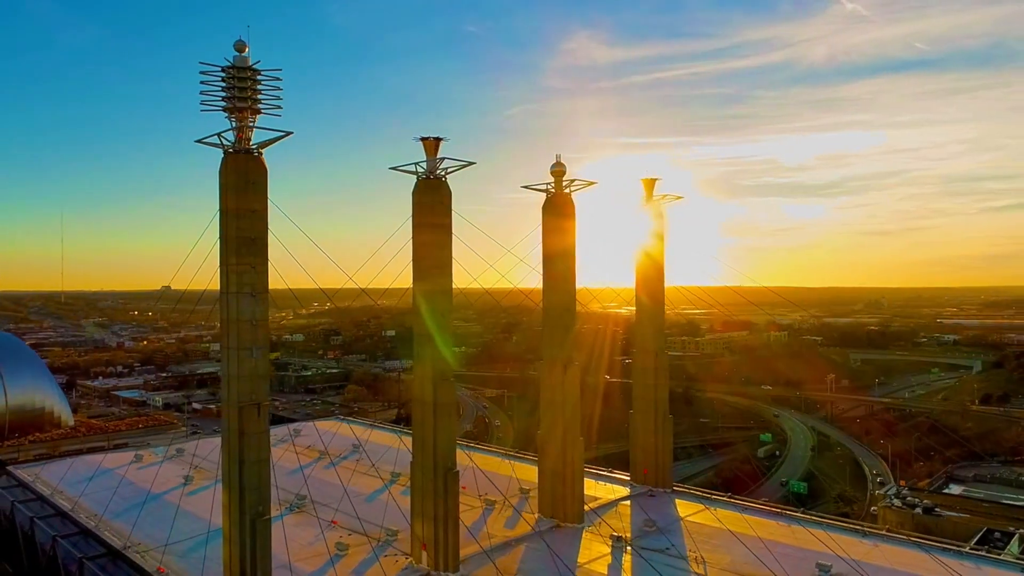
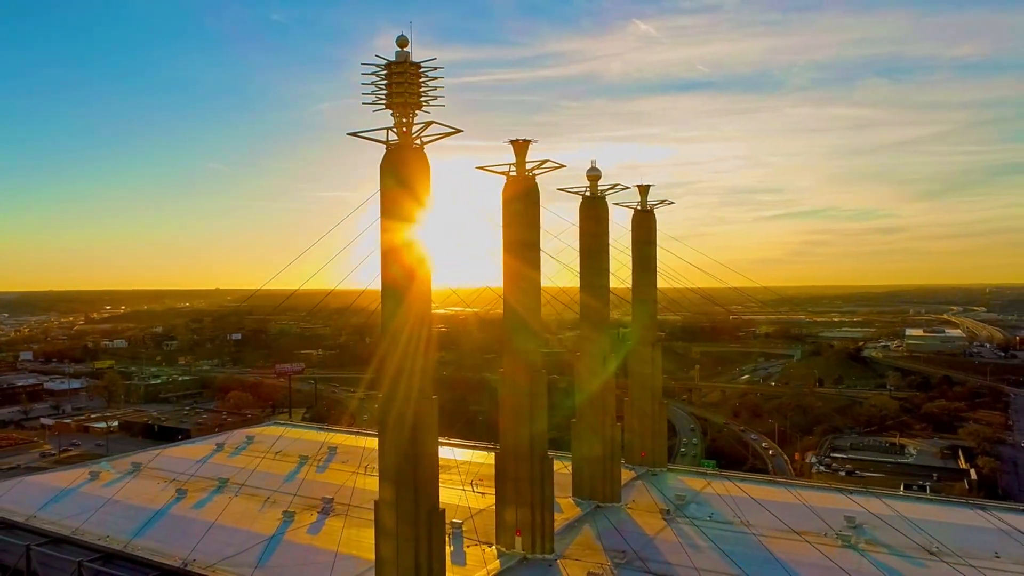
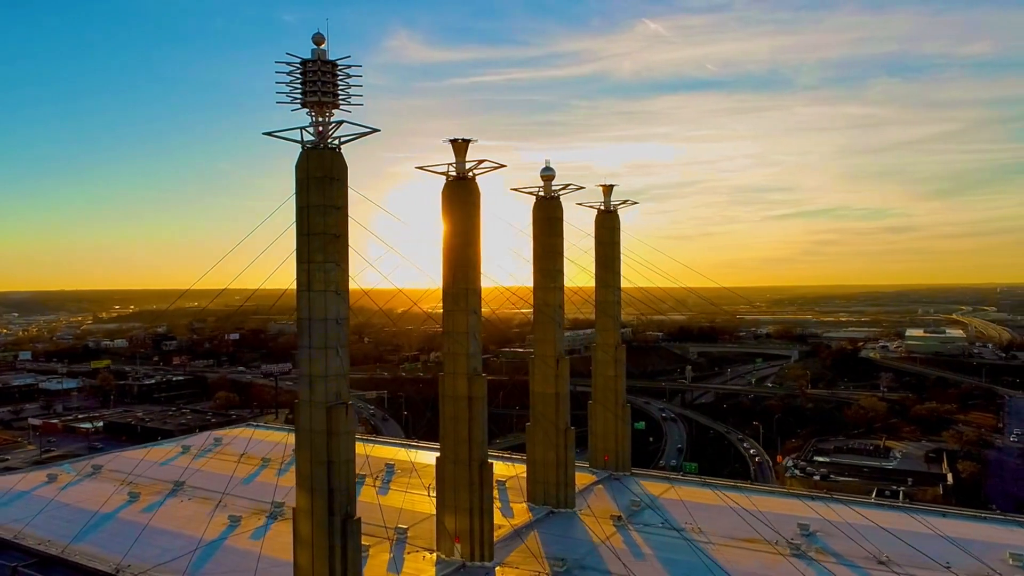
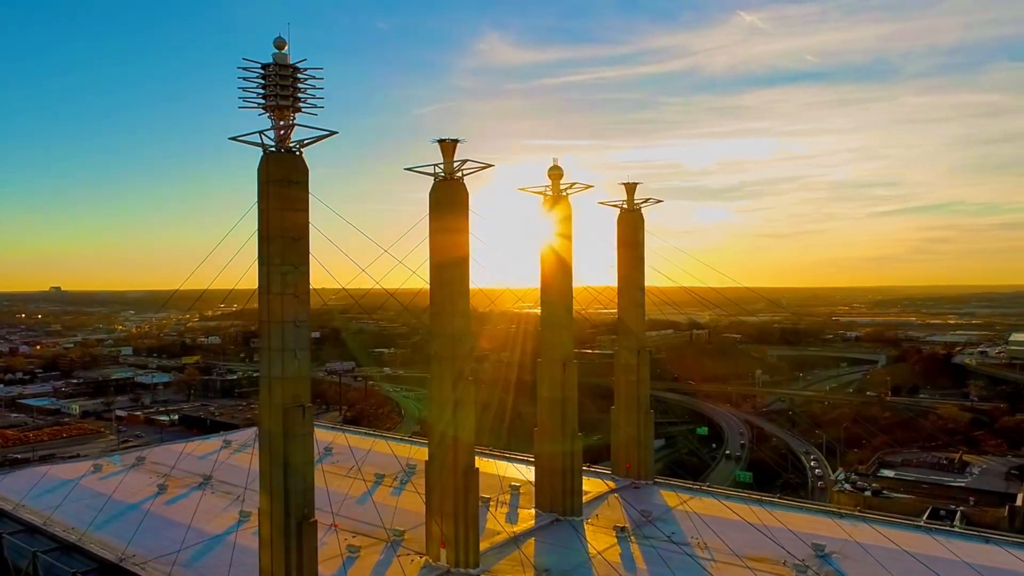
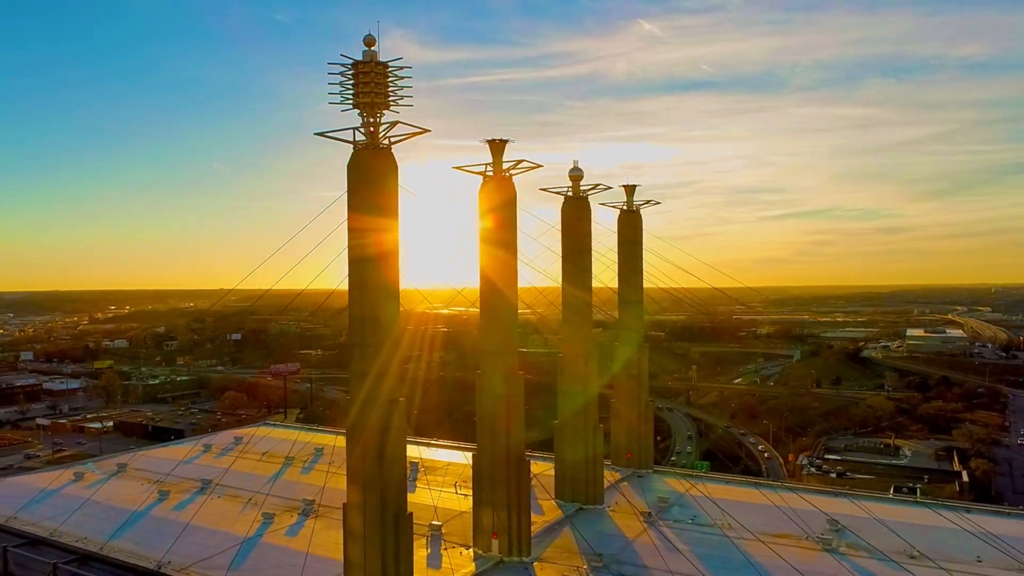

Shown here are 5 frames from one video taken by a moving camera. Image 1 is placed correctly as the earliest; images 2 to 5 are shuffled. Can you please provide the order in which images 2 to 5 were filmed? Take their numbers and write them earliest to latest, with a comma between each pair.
4, 3, 5, 2
